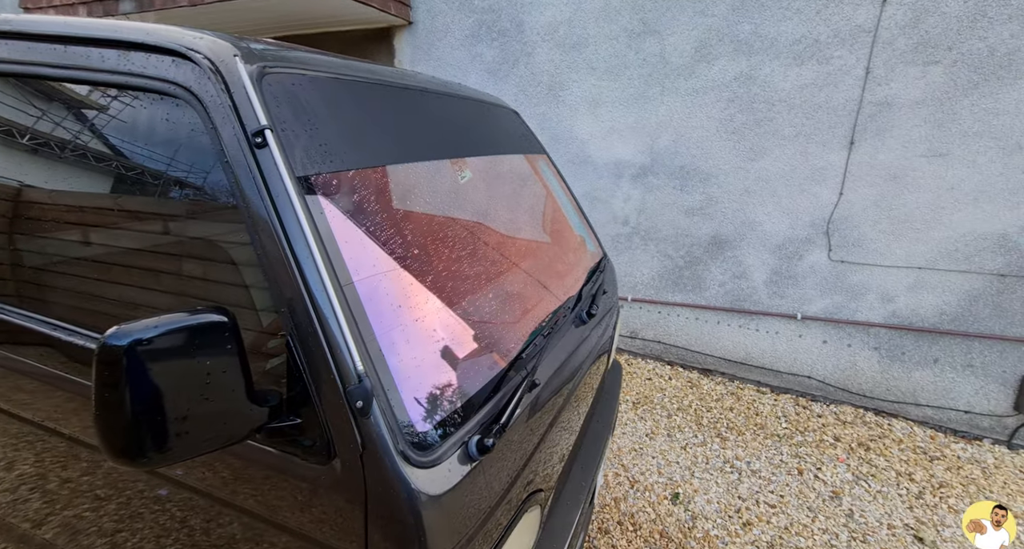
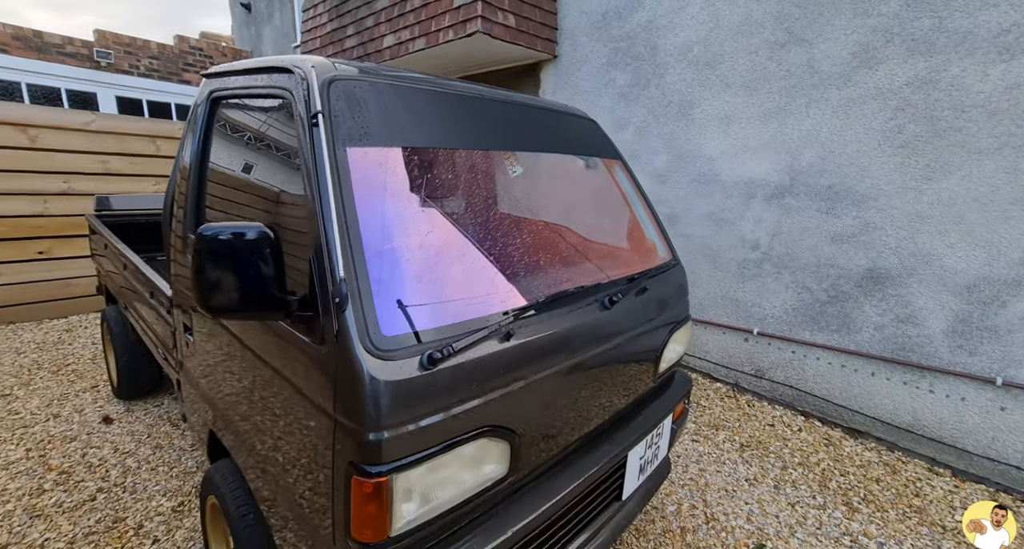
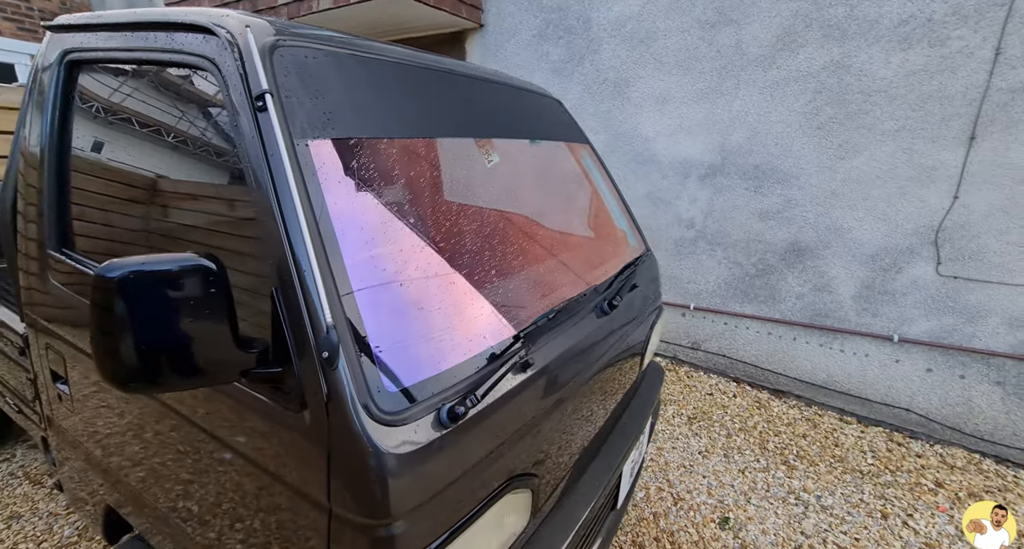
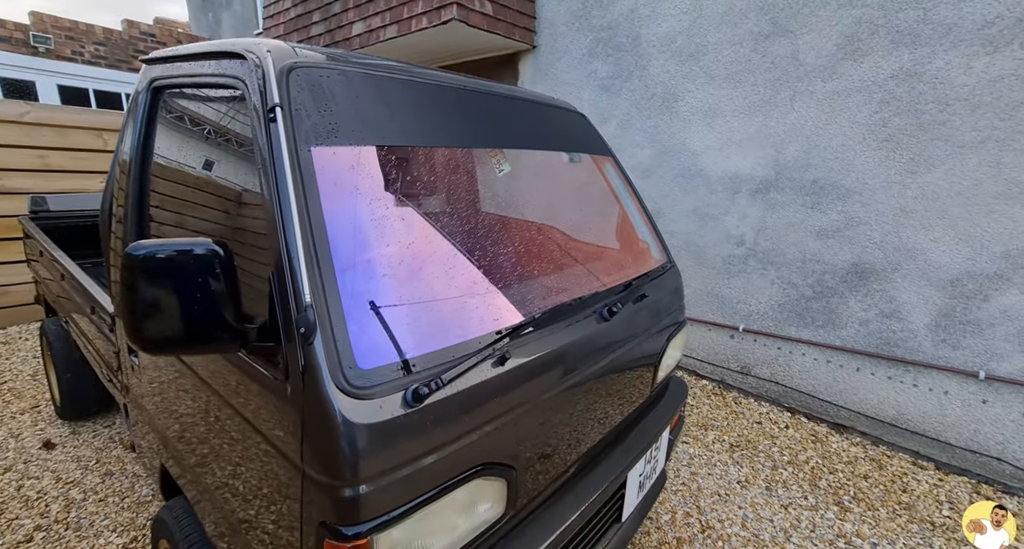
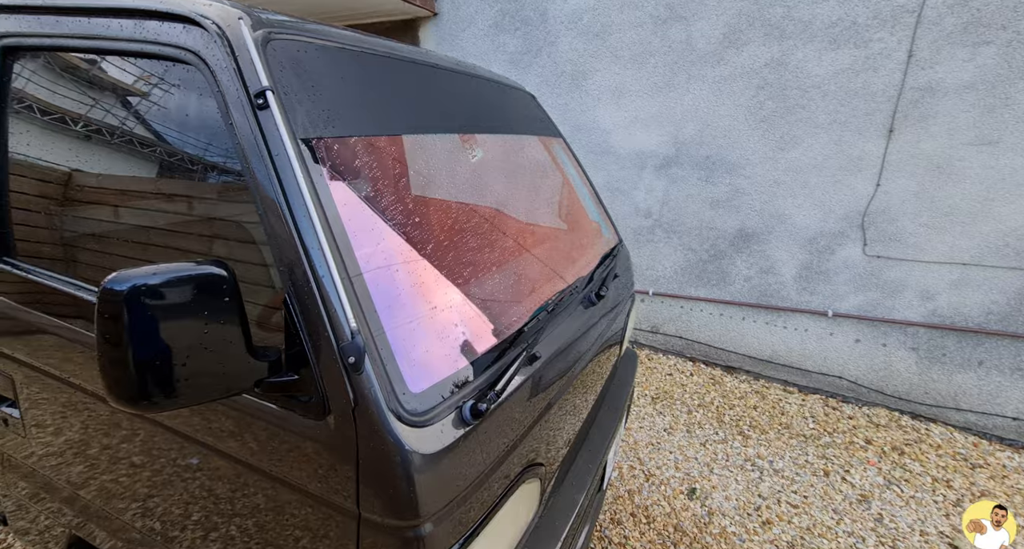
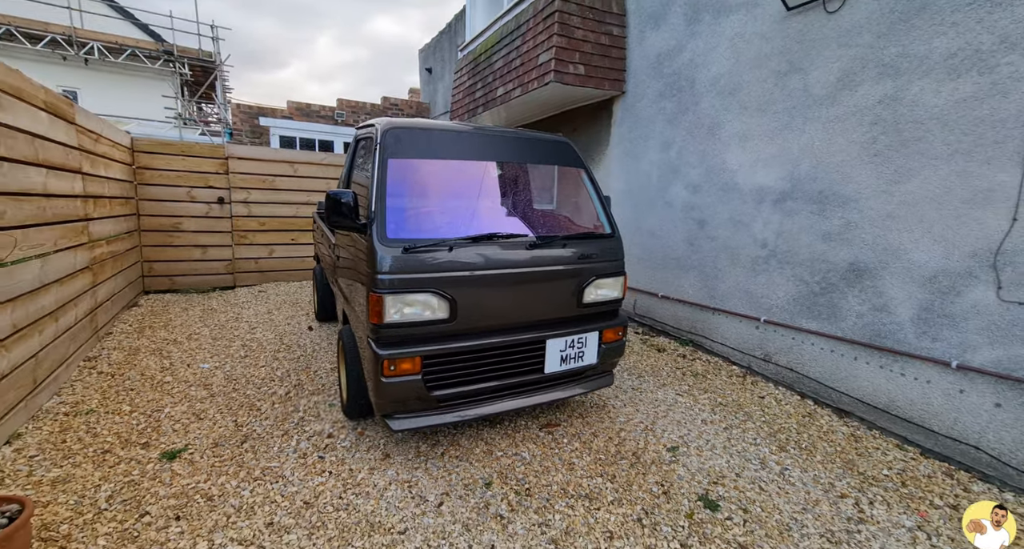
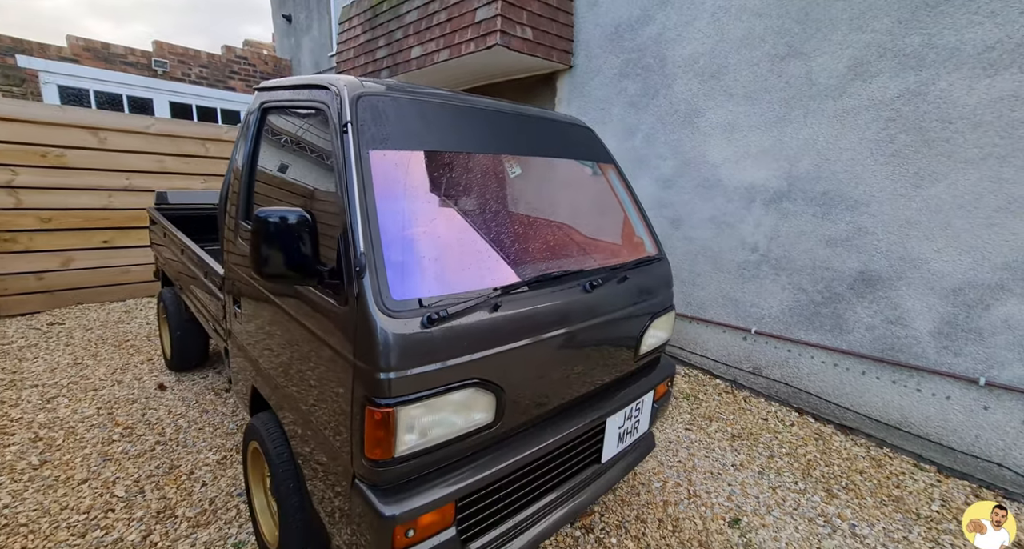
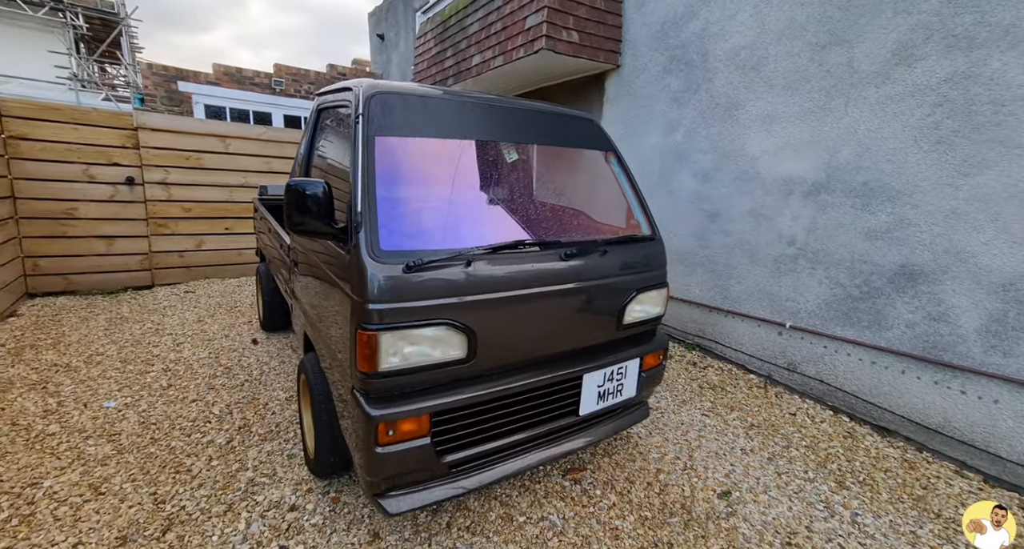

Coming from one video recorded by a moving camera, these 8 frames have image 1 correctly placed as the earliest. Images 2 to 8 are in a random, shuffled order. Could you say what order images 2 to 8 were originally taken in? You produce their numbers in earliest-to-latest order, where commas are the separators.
5, 3, 4, 2, 7, 8, 6
